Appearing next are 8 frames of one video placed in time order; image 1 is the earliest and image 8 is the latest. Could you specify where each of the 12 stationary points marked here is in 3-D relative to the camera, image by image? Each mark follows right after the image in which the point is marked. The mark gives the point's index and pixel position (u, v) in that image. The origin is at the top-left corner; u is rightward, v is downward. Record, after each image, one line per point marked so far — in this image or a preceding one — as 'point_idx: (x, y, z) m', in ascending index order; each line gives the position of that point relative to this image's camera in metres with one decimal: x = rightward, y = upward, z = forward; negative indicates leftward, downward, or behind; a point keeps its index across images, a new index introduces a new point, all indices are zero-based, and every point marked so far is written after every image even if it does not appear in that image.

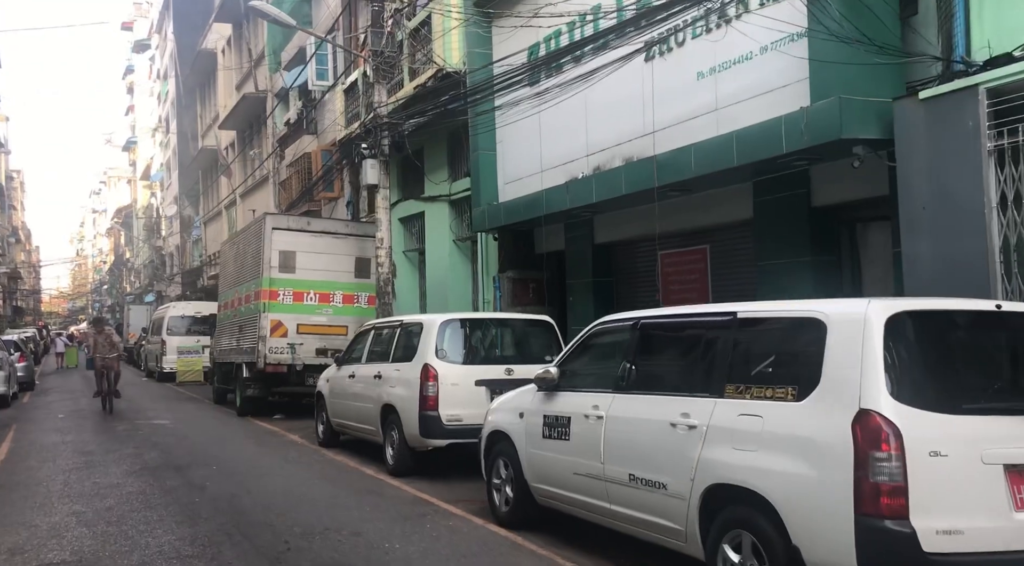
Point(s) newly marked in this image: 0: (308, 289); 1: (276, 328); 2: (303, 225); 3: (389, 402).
0: (-3.8, -0.1, +16.0) m
1: (-4.3, -0.8, +15.8) m
2: (-3.8, +1.1, +16.0) m
3: (-1.4, -1.4, +9.7) m
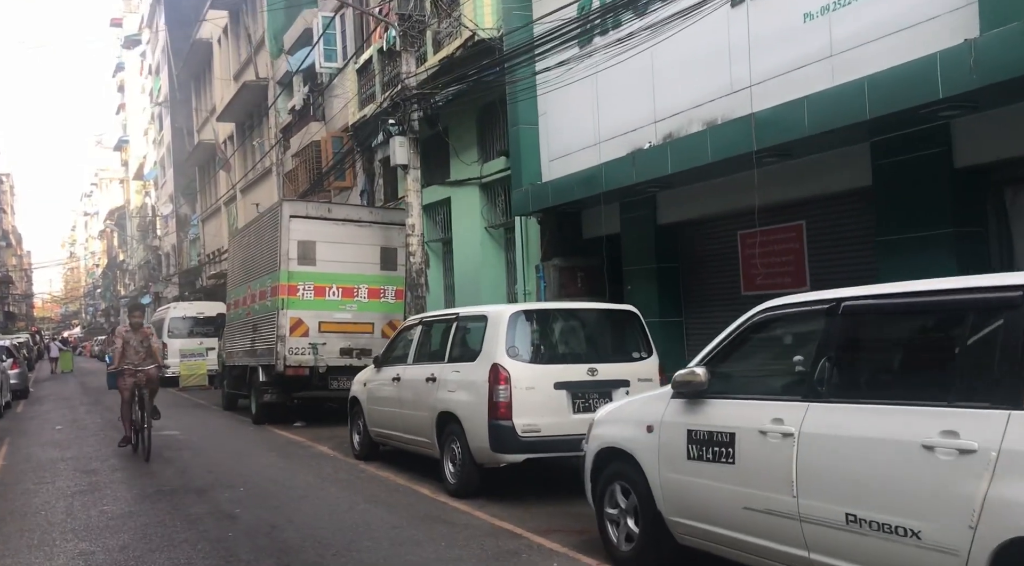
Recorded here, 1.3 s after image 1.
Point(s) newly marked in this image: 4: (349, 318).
0: (-3.1, 0.0, +14.6) m
1: (-3.6, -0.7, +14.3) m
2: (-3.2, +1.2, +14.5) m
3: (-0.6, -1.2, +8.3) m
4: (-2.8, -0.6, +14.6) m
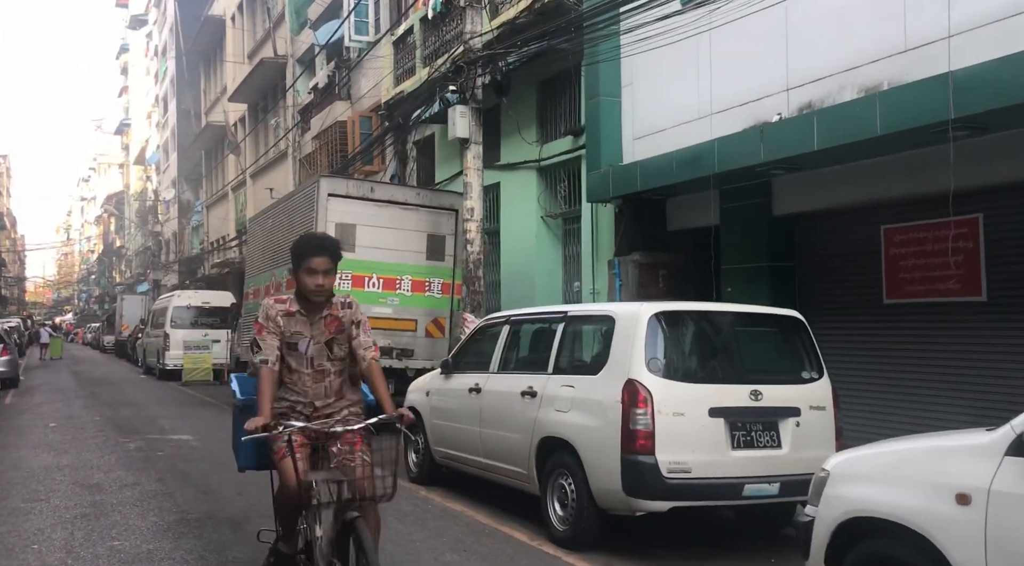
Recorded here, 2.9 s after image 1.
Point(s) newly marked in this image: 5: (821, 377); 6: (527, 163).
0: (-2.1, +0.1, +12.8) m
1: (-2.6, -0.6, +12.5) m
2: (-2.2, +1.4, +12.7) m
3: (+0.3, -1.2, +6.5) m
4: (-1.8, -0.5, +12.9) m
5: (+2.3, -0.7, +6.3) m
6: (+0.2, +2.0, +14.0) m
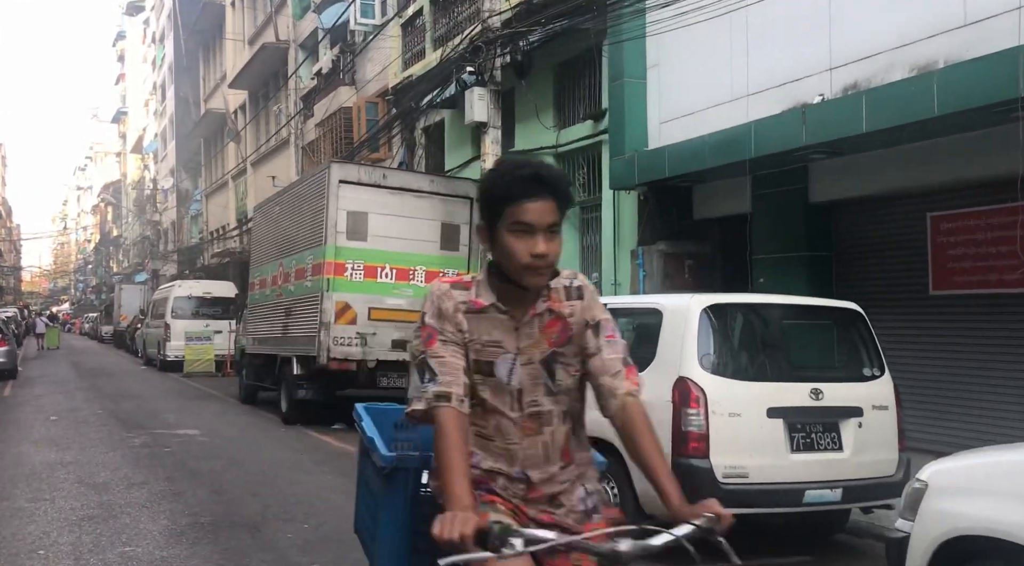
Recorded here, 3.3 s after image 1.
0: (-1.9, +0.3, +12.4) m
1: (-2.4, -0.4, +12.1) m
2: (-1.9, +1.5, +12.3) m
3: (+0.6, -1.1, +6.1) m
4: (-1.6, -0.3, +12.4) m
5: (+2.6, -0.6, +5.9) m
6: (+0.5, +2.1, +13.6) m
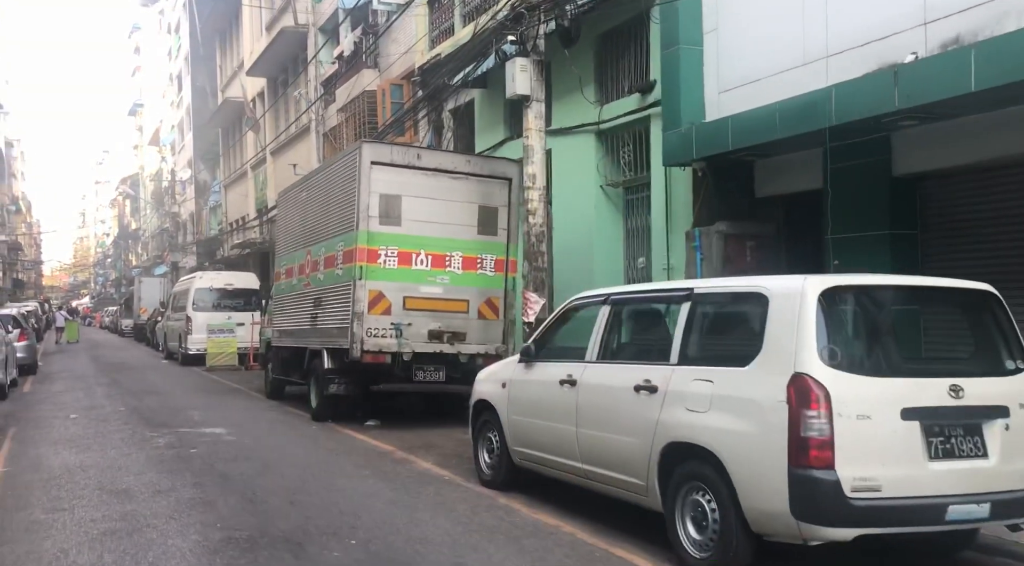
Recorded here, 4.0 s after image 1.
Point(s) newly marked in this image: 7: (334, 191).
0: (-1.3, +0.5, +11.6) m
1: (-1.8, -0.3, +11.4) m
2: (-1.3, +1.7, +11.5) m
3: (+1.1, -1.0, +5.3) m
4: (-1.0, -0.2, +11.7) m
5: (+3.0, -0.5, +5.1) m
6: (+1.1, +2.3, +12.7) m
7: (-2.5, +1.3, +12.3) m
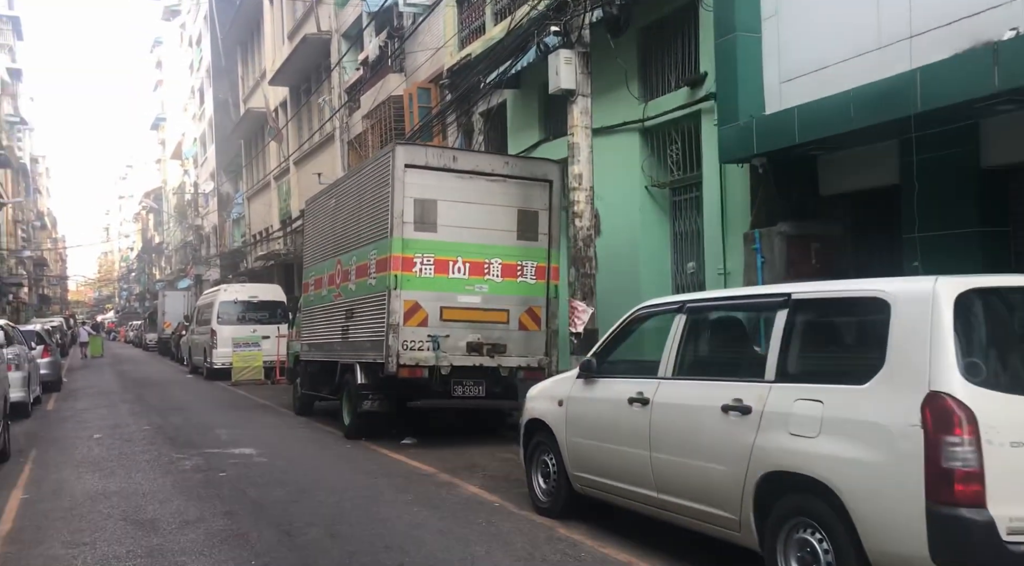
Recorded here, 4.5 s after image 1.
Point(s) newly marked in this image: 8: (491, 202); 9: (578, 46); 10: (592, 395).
0: (-0.7, +0.3, +10.9) m
1: (-1.3, -0.4, +10.7) m
2: (-0.8, +1.5, +10.9) m
3: (+1.5, -1.0, +4.6) m
4: (-0.4, -0.3, +11.0) m
5: (+3.4, -0.5, +4.3) m
6: (+1.6, +2.2, +12.1) m
7: (-2.0, +1.2, +11.7) m
8: (-0.3, +1.1, +11.2) m
9: (+0.7, +2.6, +9.6) m
10: (+0.6, -0.8, +6.5) m
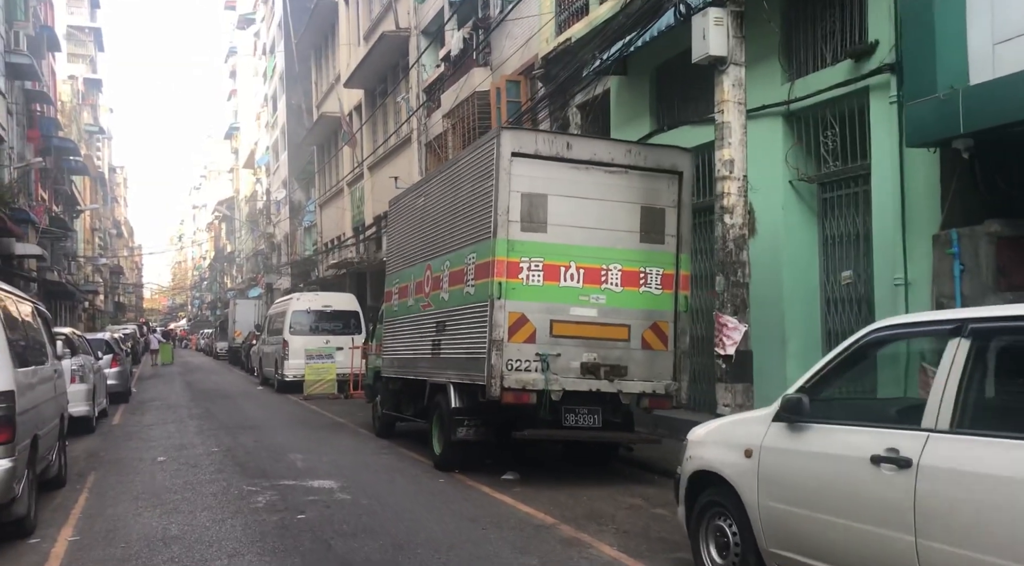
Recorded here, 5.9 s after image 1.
0: (+0.6, +0.2, +9.3) m
1: (+0.1, -0.5, +9.1) m
2: (+0.5, +1.4, +9.3) m
3: (+2.3, -1.0, +2.8) m
4: (+0.9, -0.4, +9.4) m
5: (+4.3, -0.5, +2.4) m
6: (+3.1, +2.1, +10.3) m
7: (-0.6, +1.1, +10.2) m
8: (+1.1, +0.9, +9.5) m
9: (+2.0, +2.5, +7.8) m
10: (+1.6, -0.9, +4.7) m
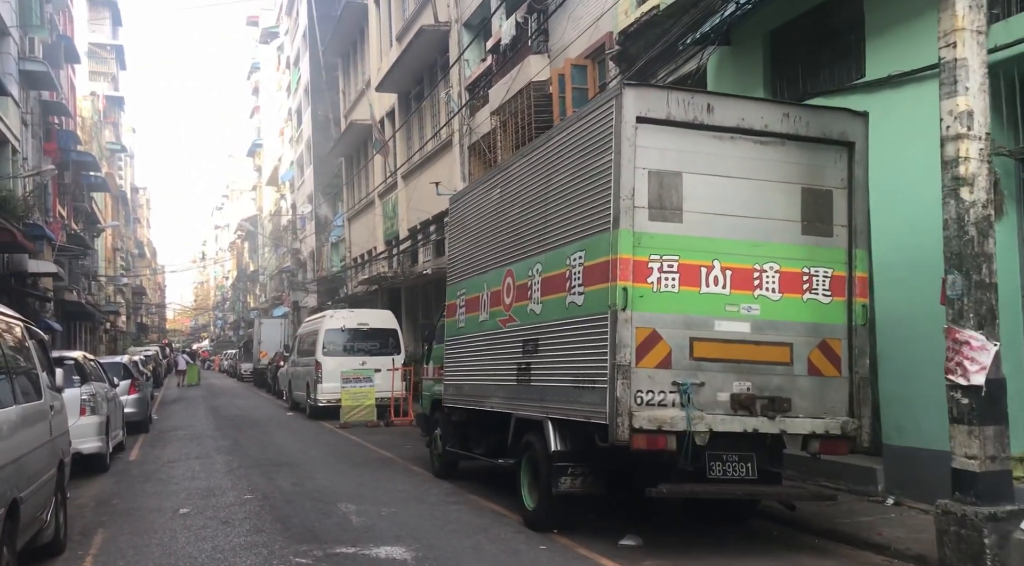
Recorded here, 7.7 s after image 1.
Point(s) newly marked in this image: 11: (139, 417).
0: (+1.7, +0.2, +7.1) m
1: (+1.1, -0.5, +6.9) m
2: (+1.6, +1.4, +7.1) m
3: (+3.2, -0.9, +0.5) m
4: (+2.0, -0.4, +7.1) m
5: (+5.2, -0.4, +0.1) m
6: (+4.1, +2.0, +8.0) m
7: (+0.5, +1.0, +8.0) m
8: (+2.1, +0.9, +7.3) m
9: (+3.0, +2.5, +5.6) m
10: (+2.6, -0.8, +2.4) m
11: (-8.0, -2.9, +18.5) m
